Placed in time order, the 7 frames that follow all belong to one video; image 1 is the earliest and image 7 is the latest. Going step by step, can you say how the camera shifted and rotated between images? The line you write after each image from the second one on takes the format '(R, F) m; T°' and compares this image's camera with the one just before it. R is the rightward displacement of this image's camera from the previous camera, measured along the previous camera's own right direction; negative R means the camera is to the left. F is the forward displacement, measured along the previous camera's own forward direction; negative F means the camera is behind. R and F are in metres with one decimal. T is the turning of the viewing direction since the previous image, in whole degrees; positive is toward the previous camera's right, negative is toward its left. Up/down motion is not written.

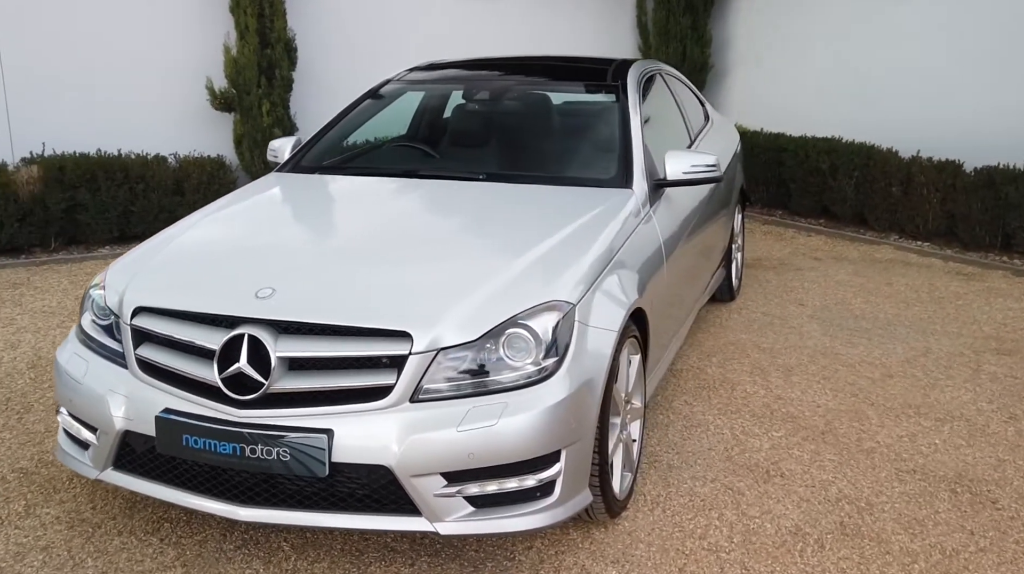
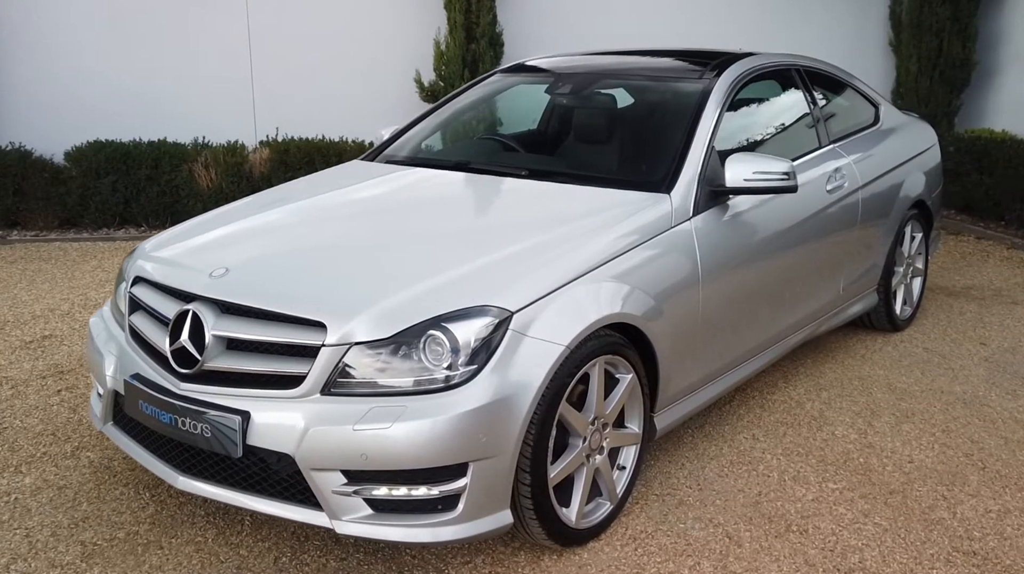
(+0.9, +0.3) m; -18°
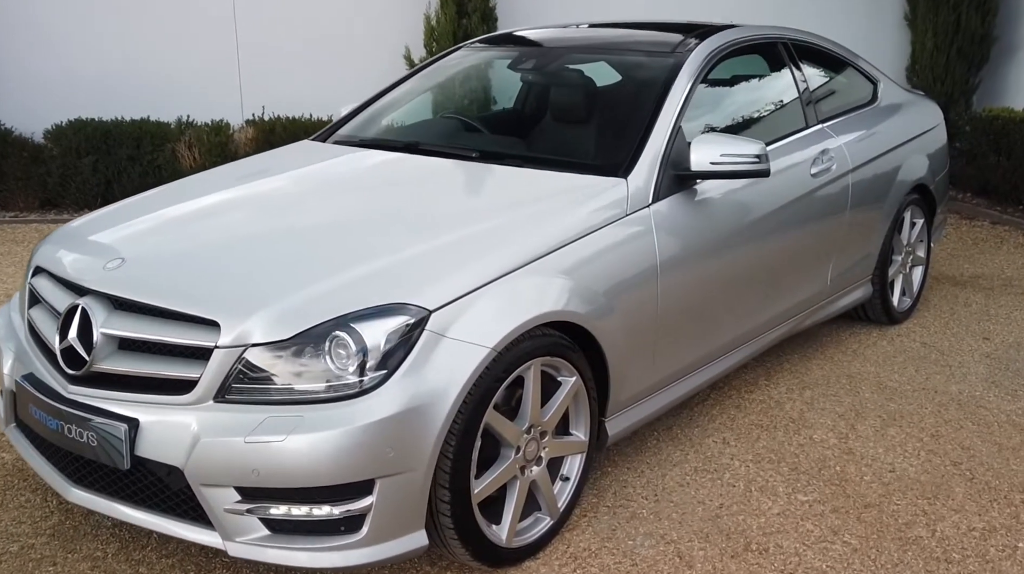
(+0.3, +0.2) m; -1°
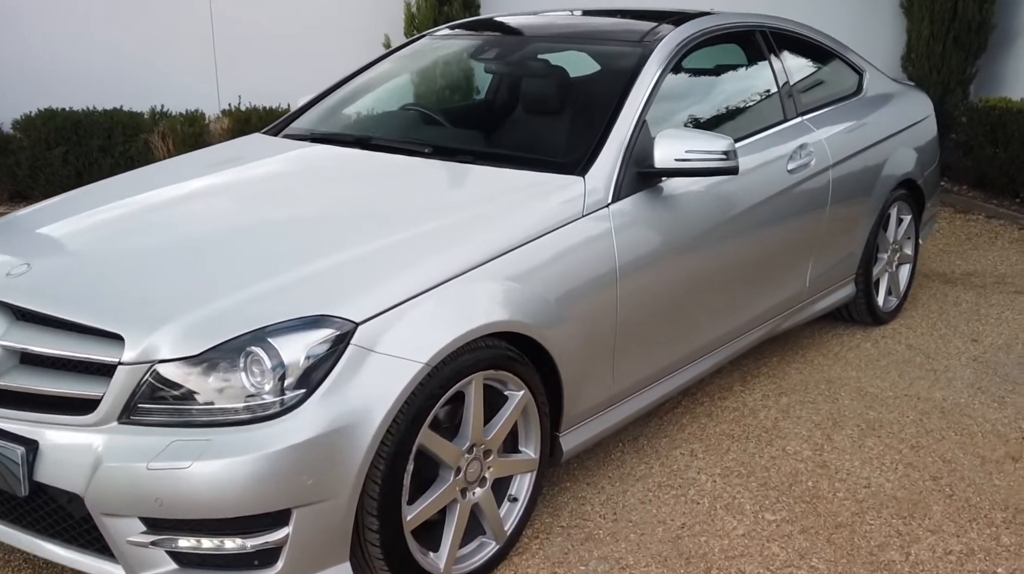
(+0.2, +0.2) m; 0°
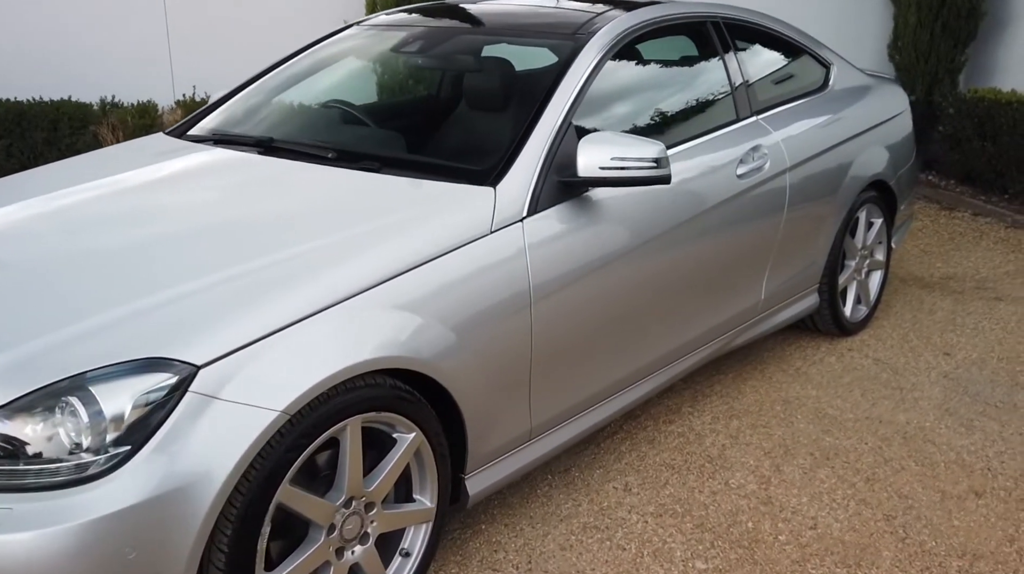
(+0.3, +0.3) m; 0°
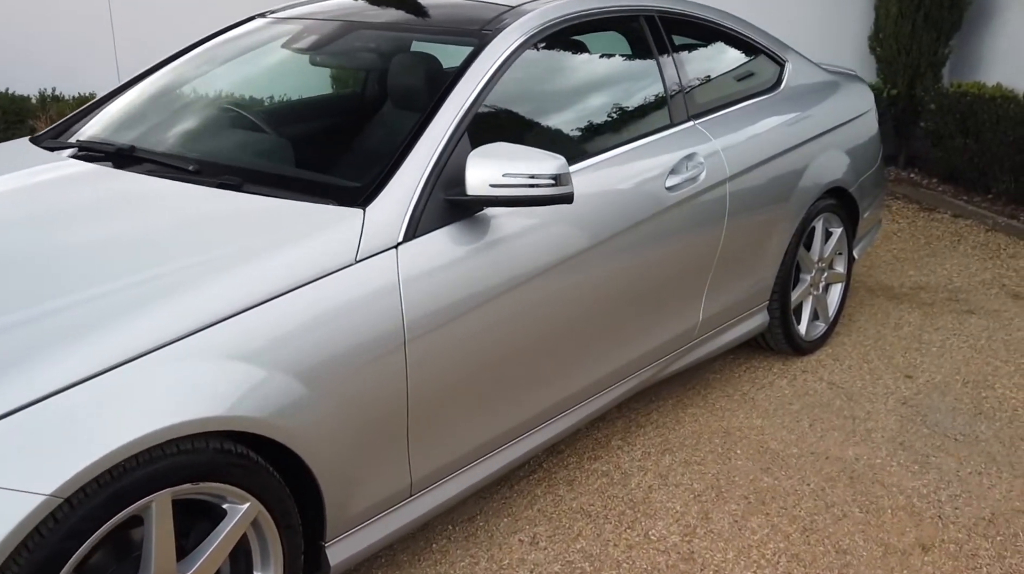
(+0.3, +0.3) m; 0°
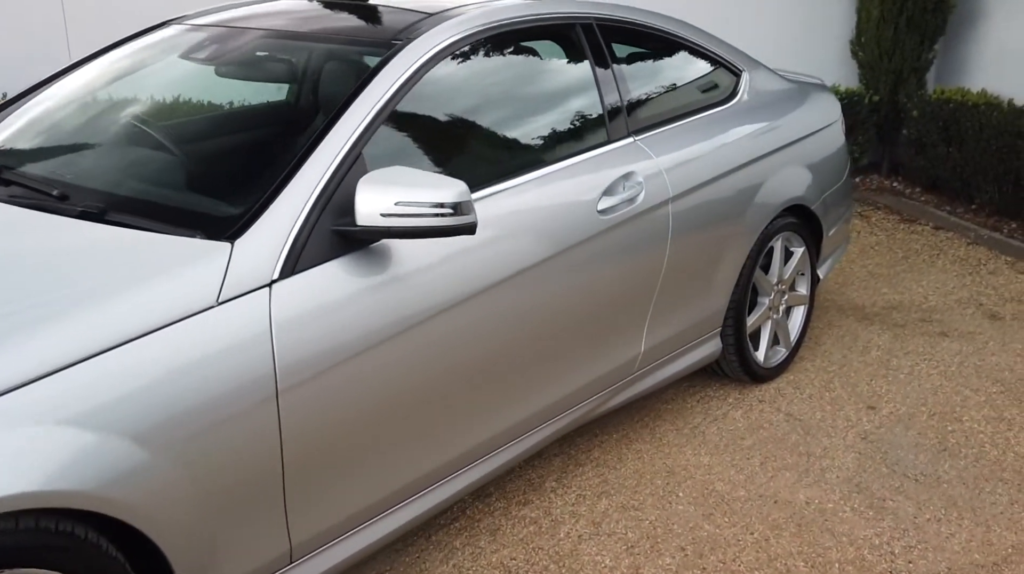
(+0.2, +0.2) m; 0°
